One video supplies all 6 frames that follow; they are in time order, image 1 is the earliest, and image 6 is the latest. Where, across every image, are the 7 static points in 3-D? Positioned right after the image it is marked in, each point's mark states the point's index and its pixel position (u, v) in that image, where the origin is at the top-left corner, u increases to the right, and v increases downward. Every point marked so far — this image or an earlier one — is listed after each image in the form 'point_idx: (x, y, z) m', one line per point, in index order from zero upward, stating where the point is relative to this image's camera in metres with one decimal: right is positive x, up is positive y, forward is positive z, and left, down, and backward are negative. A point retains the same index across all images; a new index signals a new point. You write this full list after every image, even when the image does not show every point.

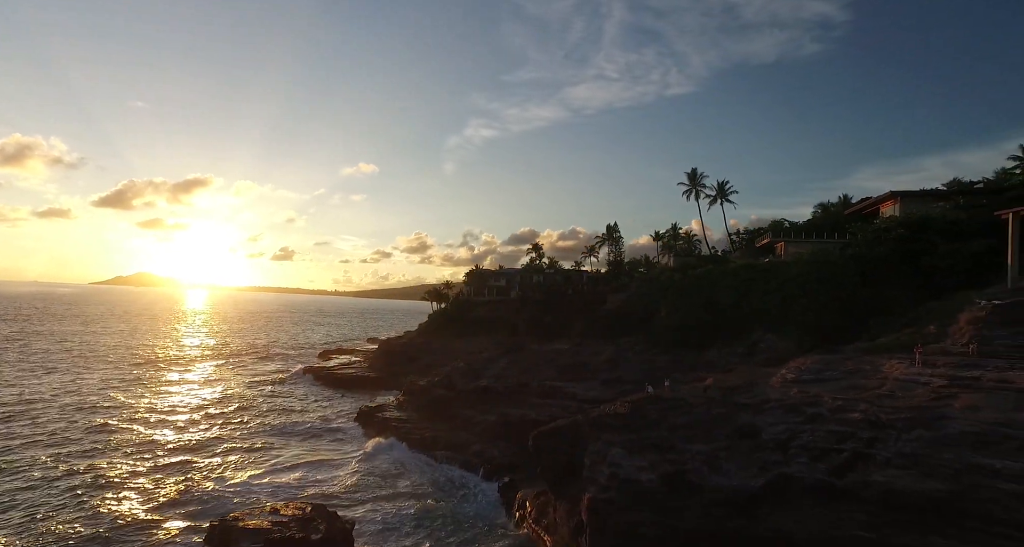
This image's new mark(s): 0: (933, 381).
0: (+10.3, -2.6, +13.2) m
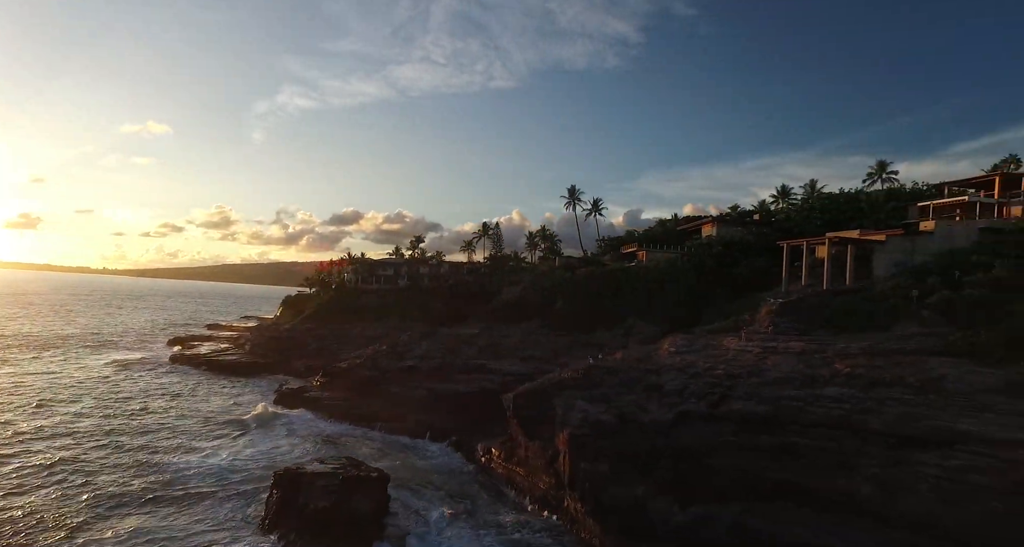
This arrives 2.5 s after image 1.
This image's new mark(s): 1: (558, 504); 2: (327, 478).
0: (+9.9, -3.1, +22.1) m
1: (+1.8, -8.4, +20.1) m
2: (-6.1, -6.7, +18.2) m
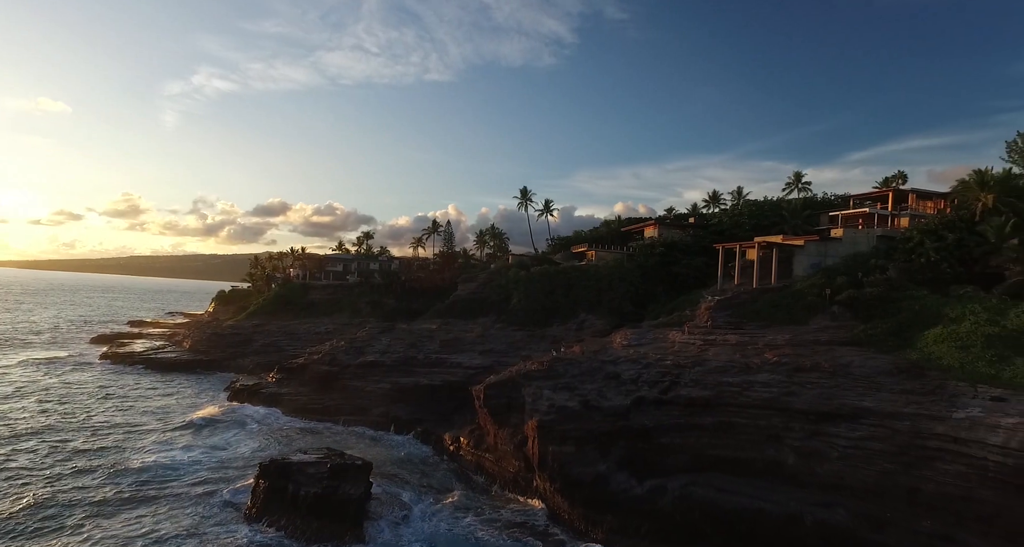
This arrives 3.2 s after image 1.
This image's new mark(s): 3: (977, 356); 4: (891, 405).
0: (+8.5, -3.1, +24.9) m
1: (+0.7, -8.4, +21.9) m
2: (-6.9, -6.6, +19.1) m
3: (+16.6, -3.0, +19.6) m
4: (+13.0, -4.5, +18.7) m
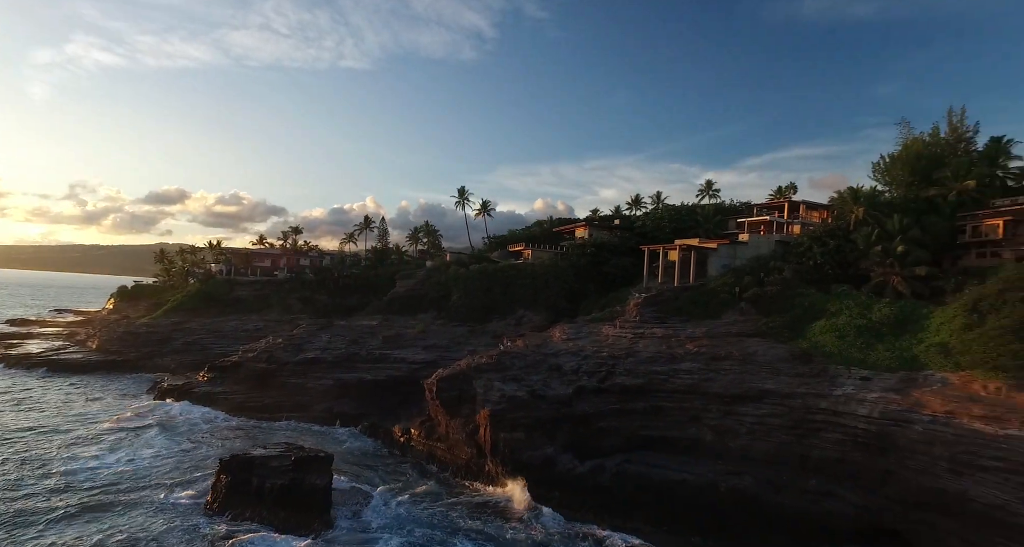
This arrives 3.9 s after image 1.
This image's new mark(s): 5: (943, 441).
0: (+5.9, -3.1, +27.7) m
1: (-1.4, -8.4, +23.6) m
2: (-8.4, -6.7, +19.6) m
3: (+14.7, -3.1, +23.7) m
4: (+11.3, -4.6, +22.2) m
5: (+14.0, -5.5, +18.0) m
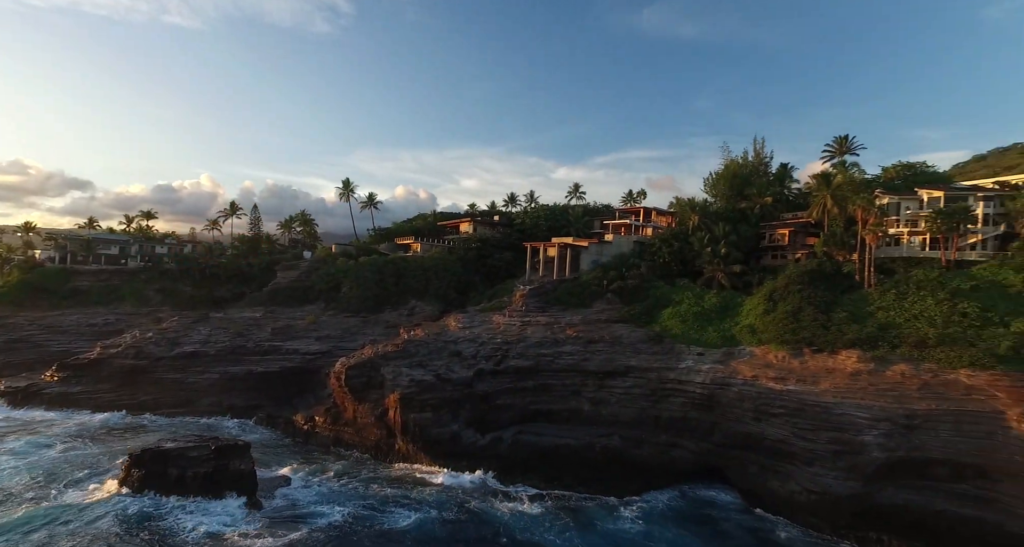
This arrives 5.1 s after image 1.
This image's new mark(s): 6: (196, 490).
0: (+0.2, -2.8, +31.4) m
1: (-5.8, -8.2, +25.5) m
2: (-11.4, -6.5, +19.8) m
3: (+9.8, -3.0, +29.9) m
4: (+6.9, -4.4, +27.6) m
5: (+10.7, -5.5, +24.2) m
6: (-11.0, -7.7, +19.1) m
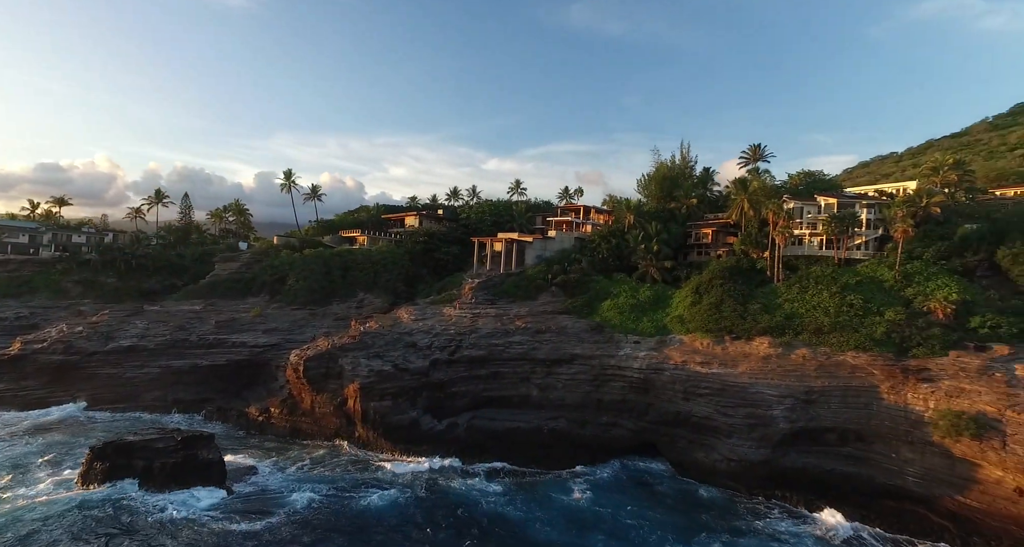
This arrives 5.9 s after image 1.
0: (-2.8, -2.4, +32.9) m
1: (-7.9, -7.9, +26.4) m
2: (-12.6, -6.3, +19.8) m
3: (+6.9, -2.7, +32.8) m
4: (+4.4, -4.2, +30.1) m
5: (+8.6, -5.3, +27.4) m
6: (-12.1, -7.5, +19.2) m
